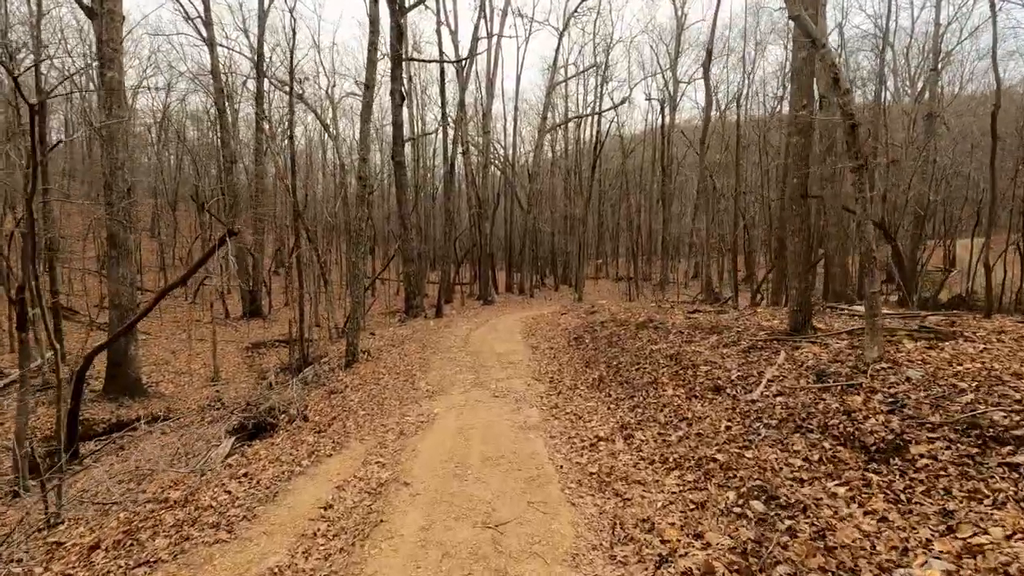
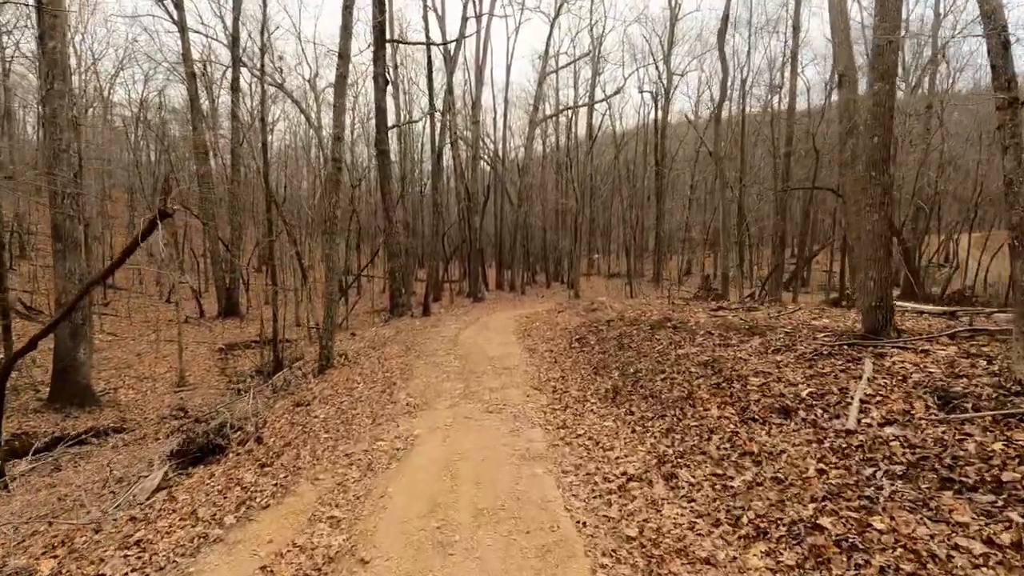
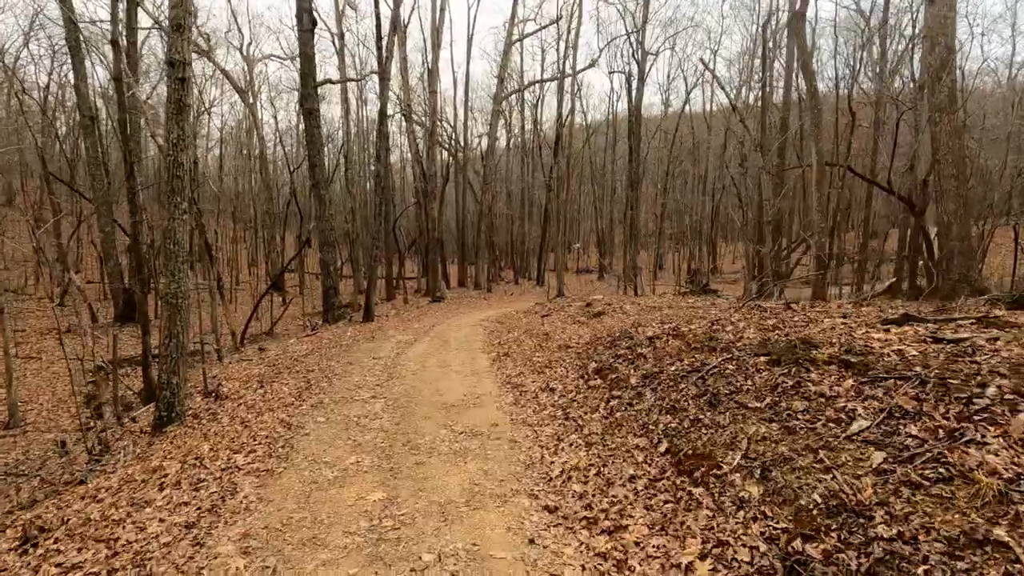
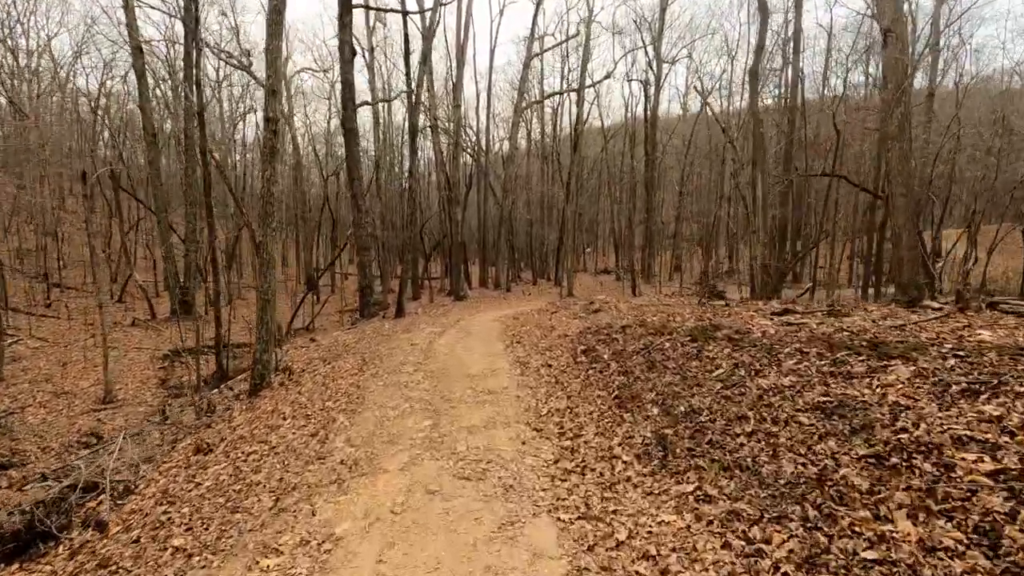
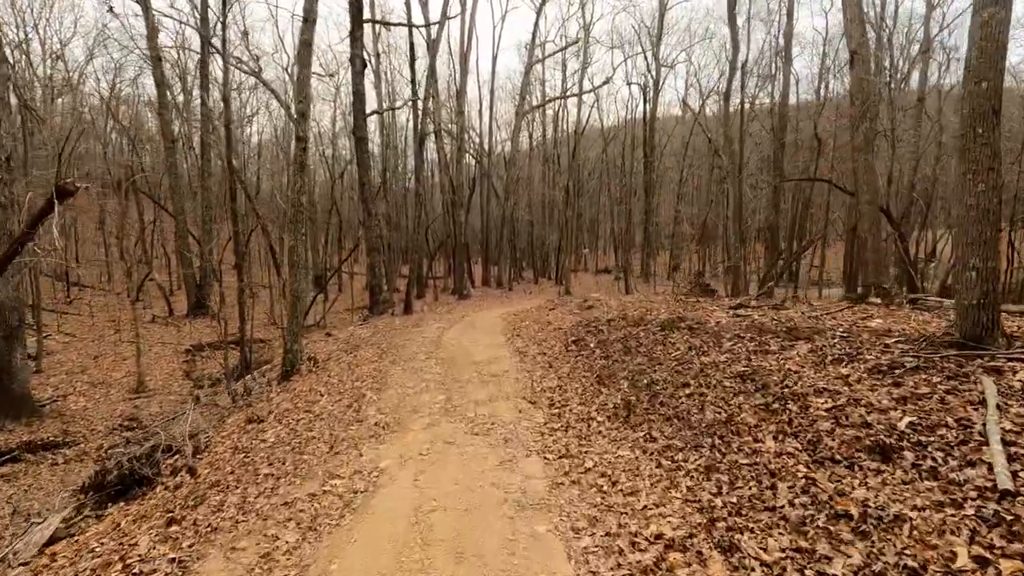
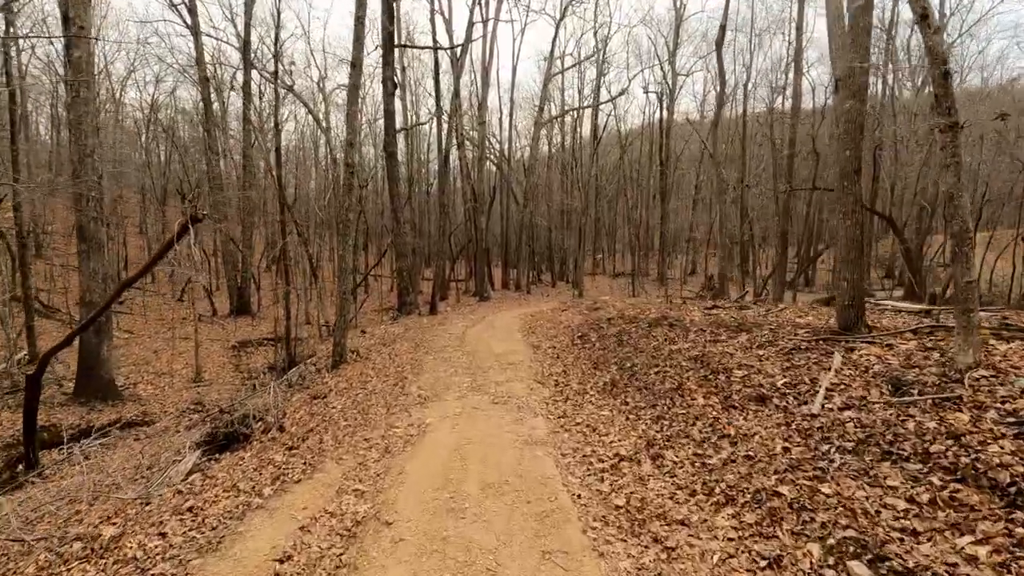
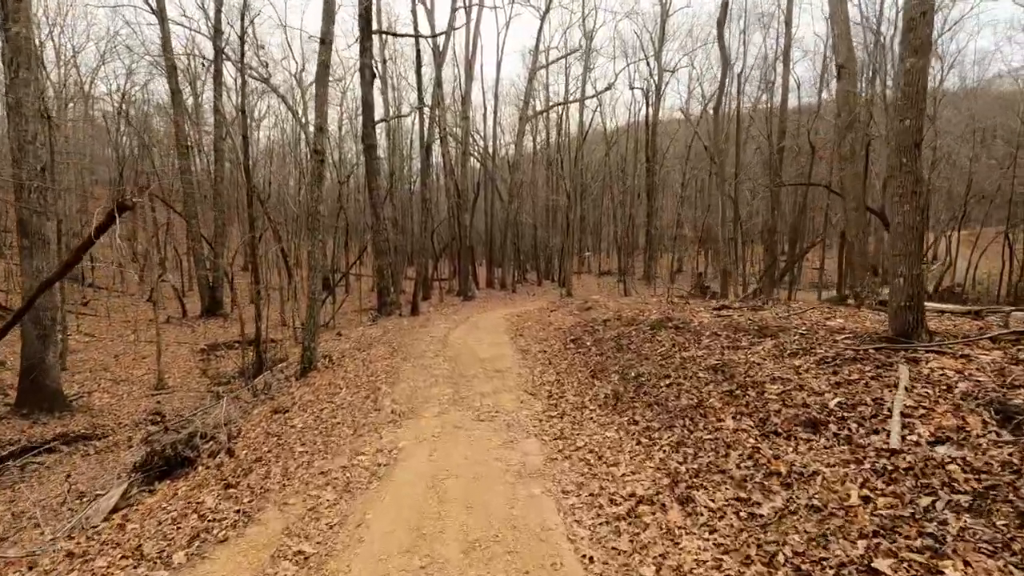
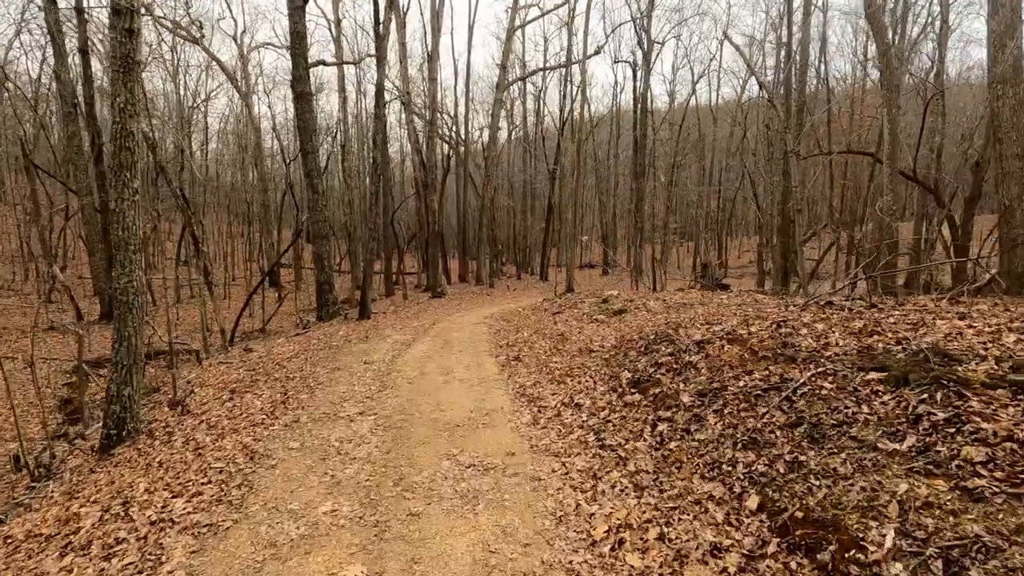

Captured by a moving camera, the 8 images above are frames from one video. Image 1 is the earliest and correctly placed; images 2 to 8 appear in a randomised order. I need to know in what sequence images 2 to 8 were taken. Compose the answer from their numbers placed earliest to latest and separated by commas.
6, 2, 7, 5, 4, 3, 8
